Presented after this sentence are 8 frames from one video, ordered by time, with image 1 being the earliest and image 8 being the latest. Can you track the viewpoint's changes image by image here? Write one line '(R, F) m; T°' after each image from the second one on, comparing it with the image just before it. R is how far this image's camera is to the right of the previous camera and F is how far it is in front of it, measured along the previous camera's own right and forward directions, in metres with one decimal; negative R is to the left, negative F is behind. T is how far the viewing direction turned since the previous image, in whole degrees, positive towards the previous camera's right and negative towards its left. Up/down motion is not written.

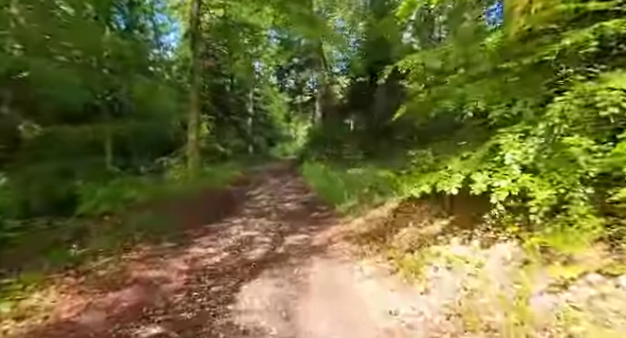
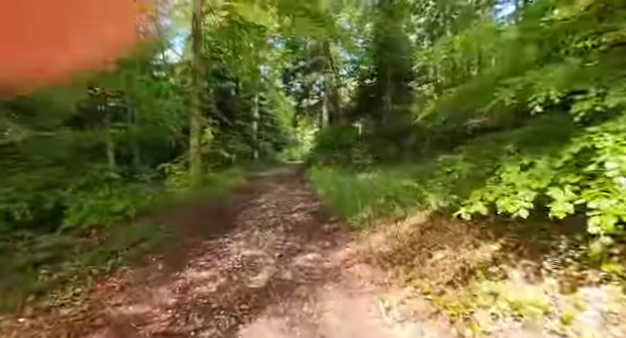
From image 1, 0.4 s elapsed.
(-0.1, +0.7) m; -1°
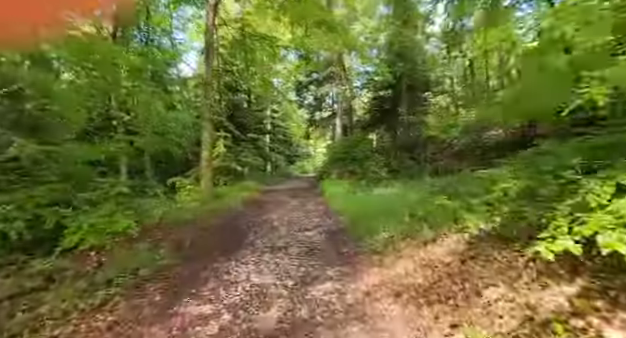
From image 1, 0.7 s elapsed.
(-0.1, +0.5) m; -2°
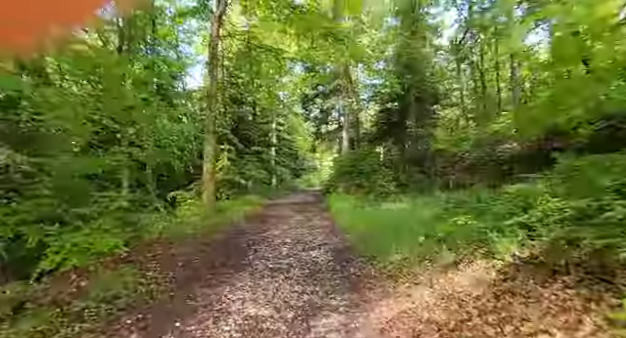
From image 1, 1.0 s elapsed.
(0.0, +0.5) m; -1°
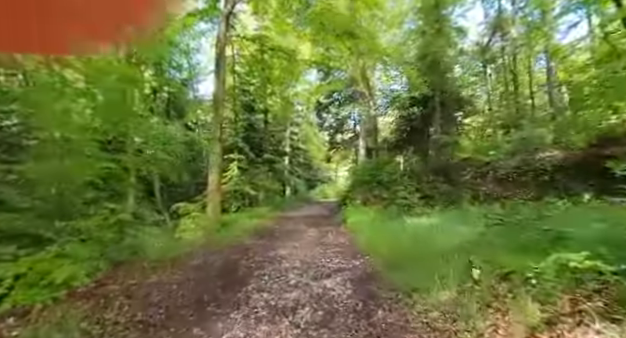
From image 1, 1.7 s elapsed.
(0.0, +1.2) m; -3°
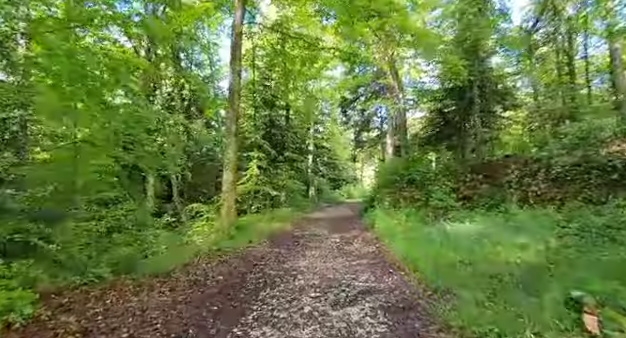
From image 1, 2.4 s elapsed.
(+0.1, +1.2) m; -5°
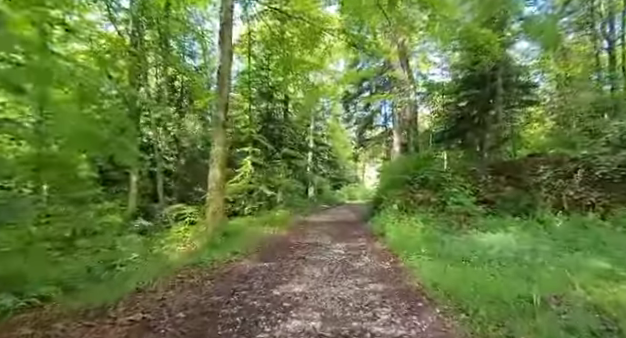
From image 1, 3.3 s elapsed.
(0.0, +1.6) m; 0°
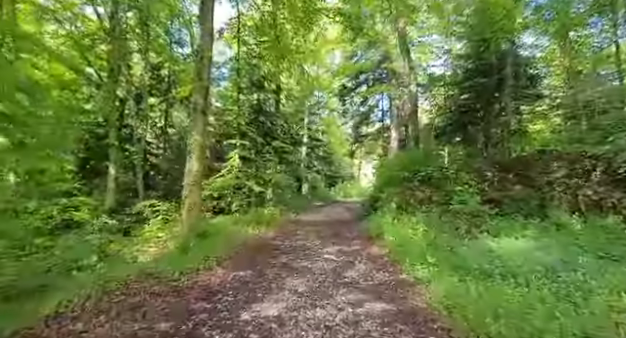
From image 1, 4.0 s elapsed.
(+0.2, +1.1) m; +1°
